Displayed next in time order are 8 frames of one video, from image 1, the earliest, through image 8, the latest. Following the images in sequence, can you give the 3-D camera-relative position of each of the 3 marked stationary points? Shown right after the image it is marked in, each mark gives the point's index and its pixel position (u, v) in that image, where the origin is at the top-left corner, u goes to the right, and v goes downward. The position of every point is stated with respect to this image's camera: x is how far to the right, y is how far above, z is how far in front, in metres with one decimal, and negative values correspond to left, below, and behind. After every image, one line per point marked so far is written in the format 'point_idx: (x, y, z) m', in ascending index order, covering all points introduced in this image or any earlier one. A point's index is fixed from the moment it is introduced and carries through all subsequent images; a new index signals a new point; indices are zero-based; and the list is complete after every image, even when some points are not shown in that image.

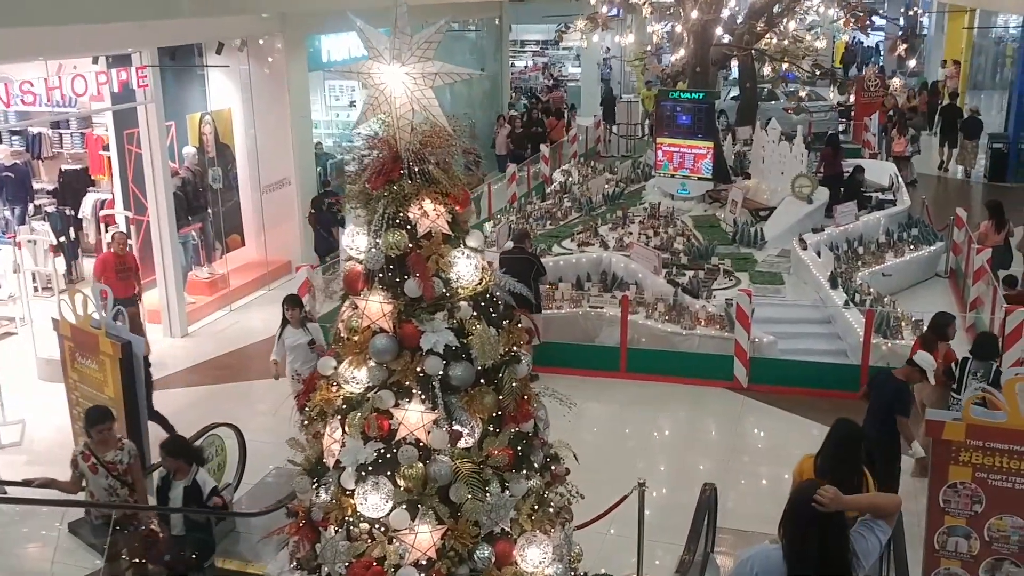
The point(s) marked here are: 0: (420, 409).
0: (-0.4, -0.5, +3.7) m
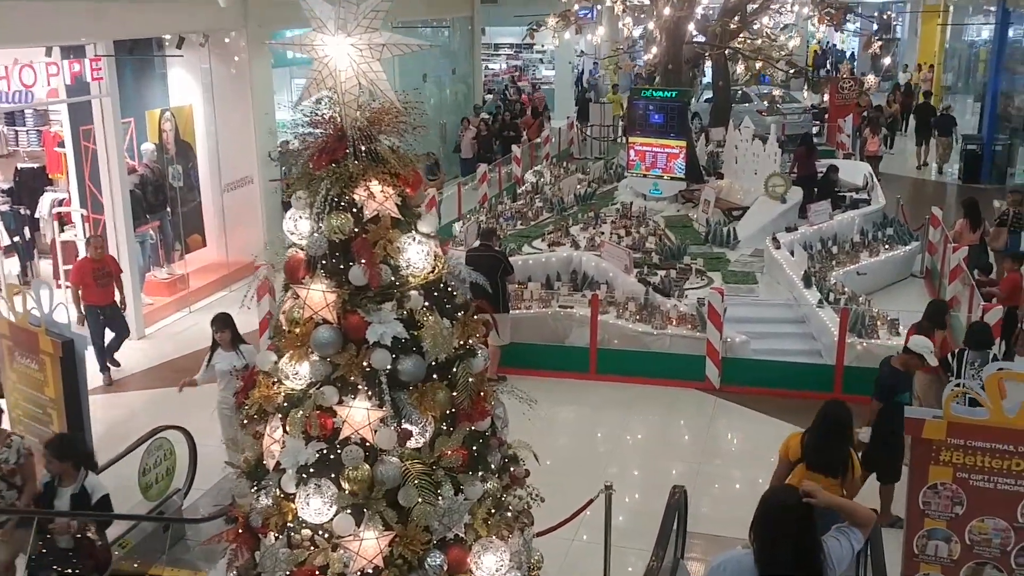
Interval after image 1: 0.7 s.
0: (-0.5, -0.4, +3.4) m
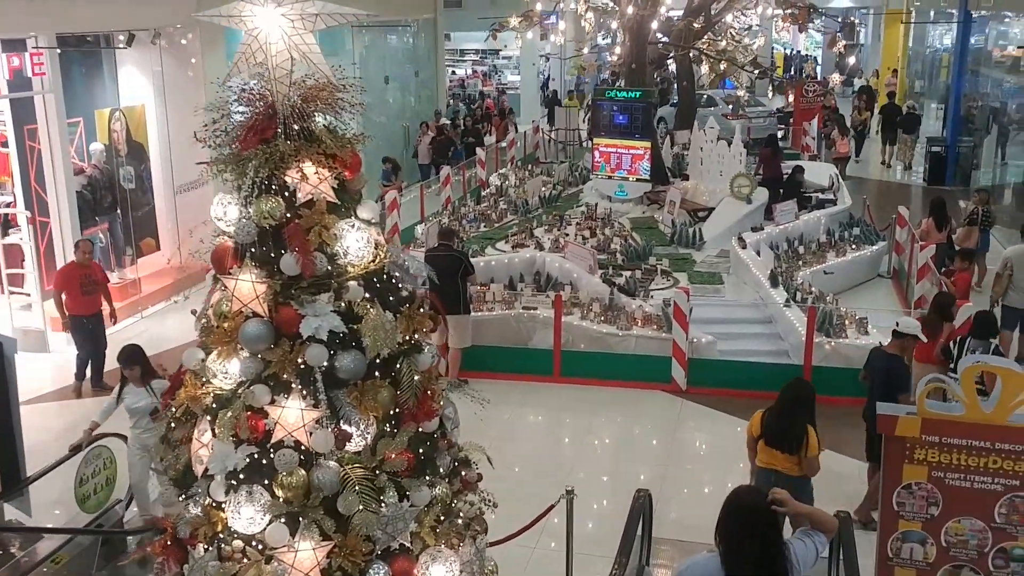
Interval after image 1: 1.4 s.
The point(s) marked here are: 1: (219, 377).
0: (-0.7, -0.4, +3.1) m
1: (-1.0, -0.3, +3.2) m
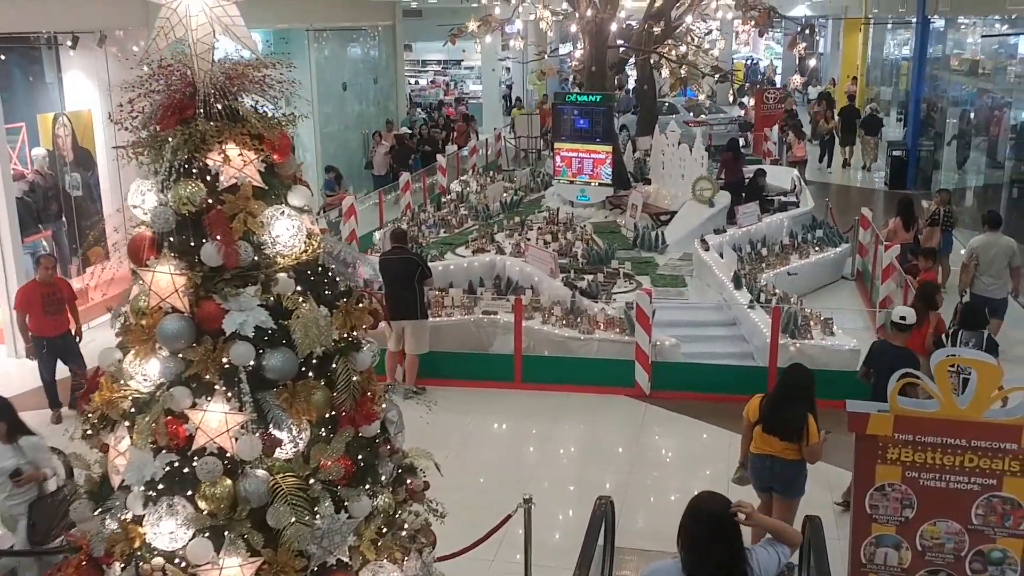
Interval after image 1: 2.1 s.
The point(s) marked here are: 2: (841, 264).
0: (-0.9, -0.4, +2.8) m
1: (-1.1, -0.3, +2.9) m
2: (+3.6, +0.3, +10.4) m
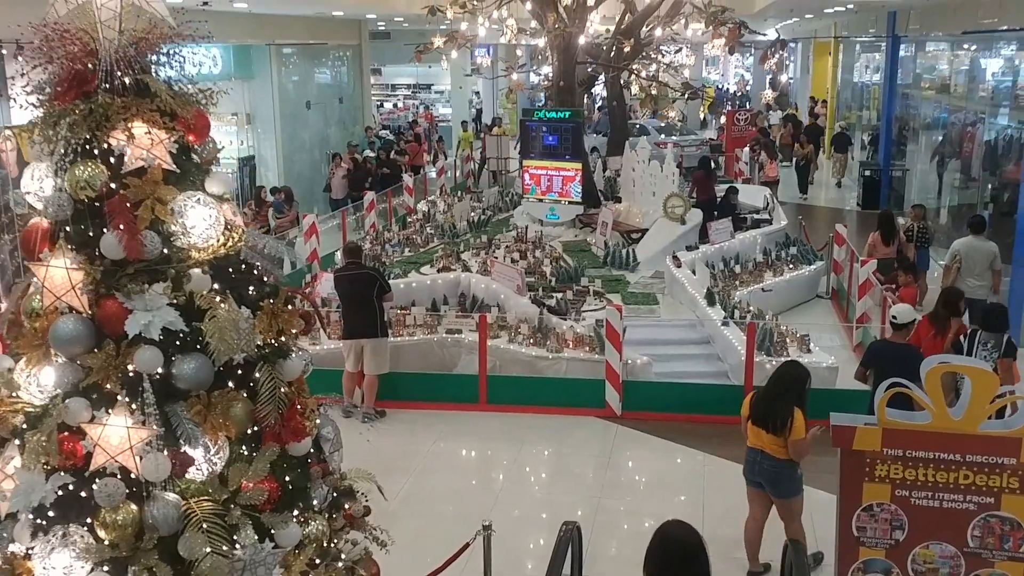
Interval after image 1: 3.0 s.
0: (-1.0, -0.4, +2.5) m
1: (-1.3, -0.3, +2.5) m
2: (+3.3, +0.1, +10.2) m
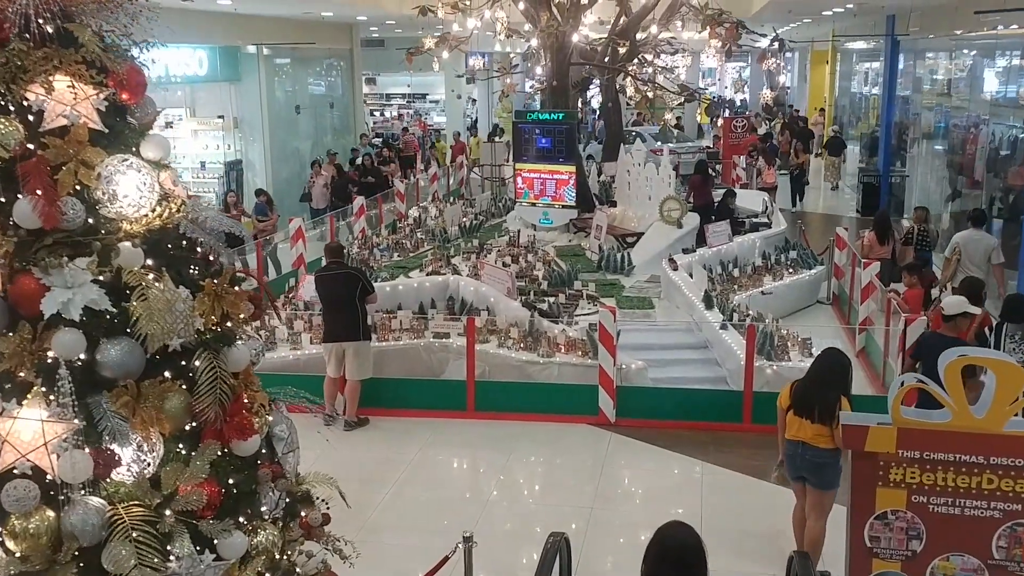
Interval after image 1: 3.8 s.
0: (-1.1, -0.3, +2.2) m
1: (-1.4, -0.2, +2.2) m
2: (+3.2, 0.0, +9.9) m
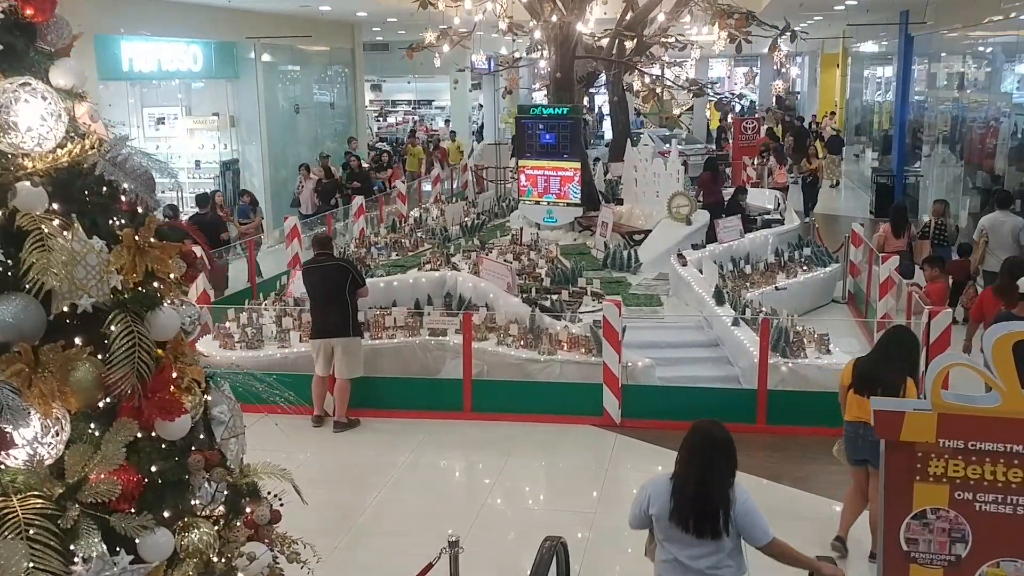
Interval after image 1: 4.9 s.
0: (-1.1, -0.2, +1.8) m
1: (-1.4, -0.1, +1.8) m
2: (+3.2, 0.0, +9.5) m
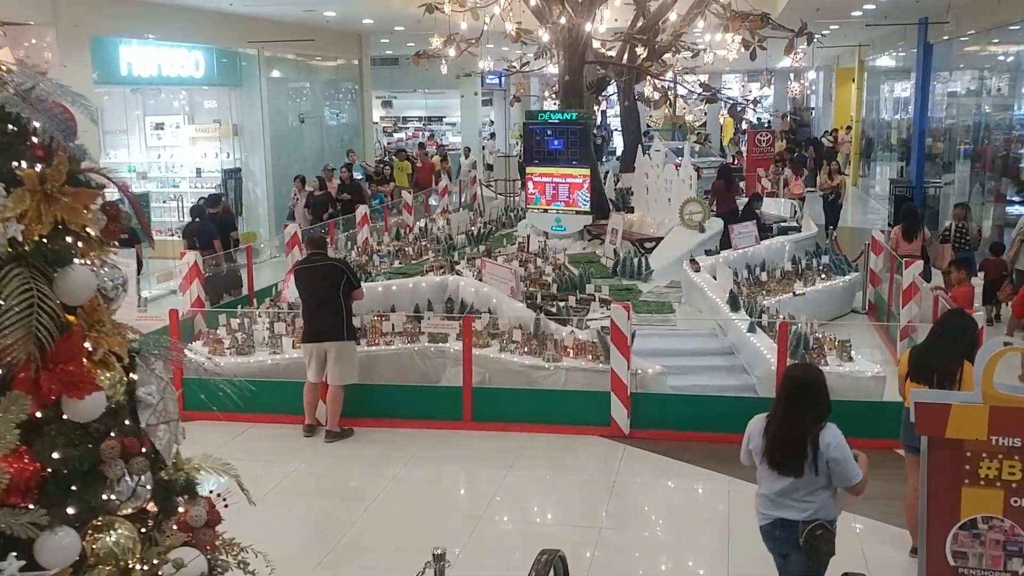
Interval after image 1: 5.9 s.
0: (-1.2, -0.1, +1.5) m
1: (-1.5, 0.0, +1.5) m
2: (+3.3, 0.0, +9.1) m
